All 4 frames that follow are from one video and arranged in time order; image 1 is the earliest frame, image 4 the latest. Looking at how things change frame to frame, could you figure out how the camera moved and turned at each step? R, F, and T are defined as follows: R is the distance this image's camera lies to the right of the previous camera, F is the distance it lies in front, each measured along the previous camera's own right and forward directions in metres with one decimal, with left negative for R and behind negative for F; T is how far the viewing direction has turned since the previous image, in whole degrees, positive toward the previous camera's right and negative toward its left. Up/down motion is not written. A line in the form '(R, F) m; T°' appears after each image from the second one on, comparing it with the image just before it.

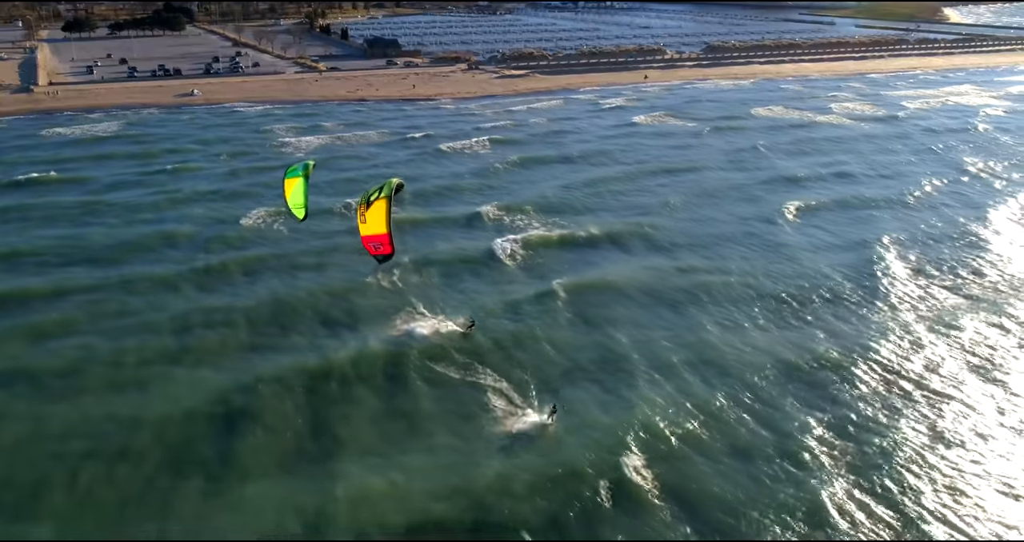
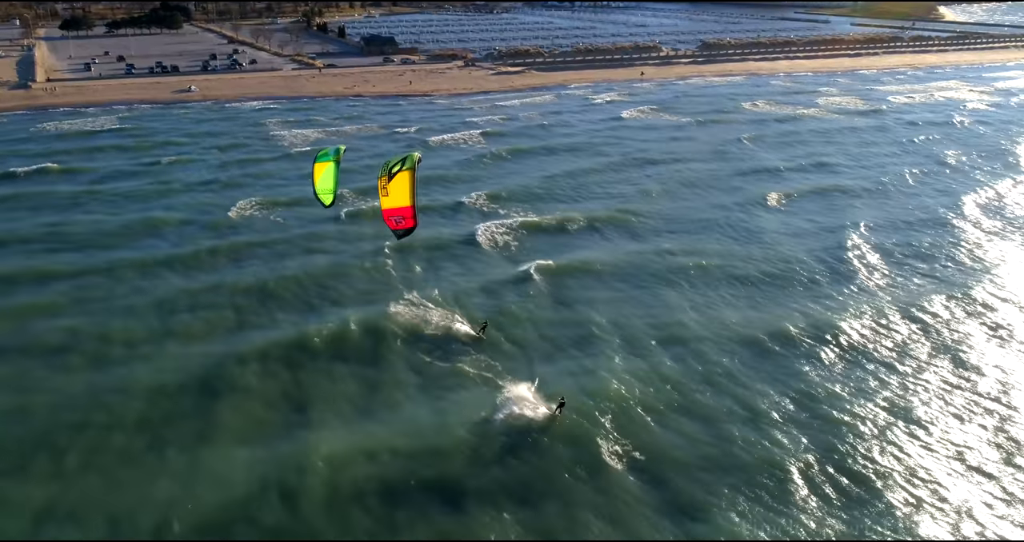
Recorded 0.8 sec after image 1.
(+0.3, -0.6) m; 0°
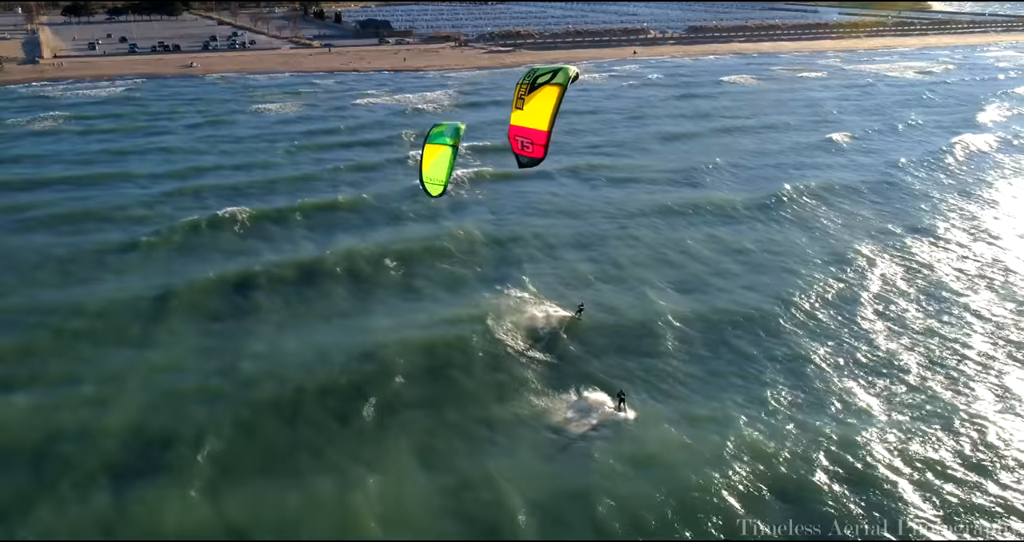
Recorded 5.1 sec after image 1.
(+1.1, -3.4) m; 0°
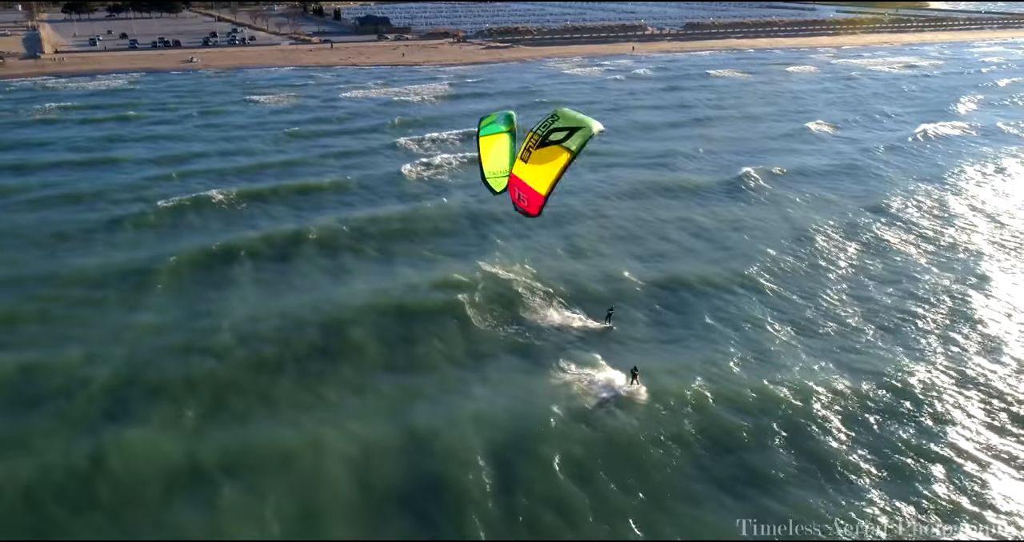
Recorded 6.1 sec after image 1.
(+0.3, -0.7) m; 0°
